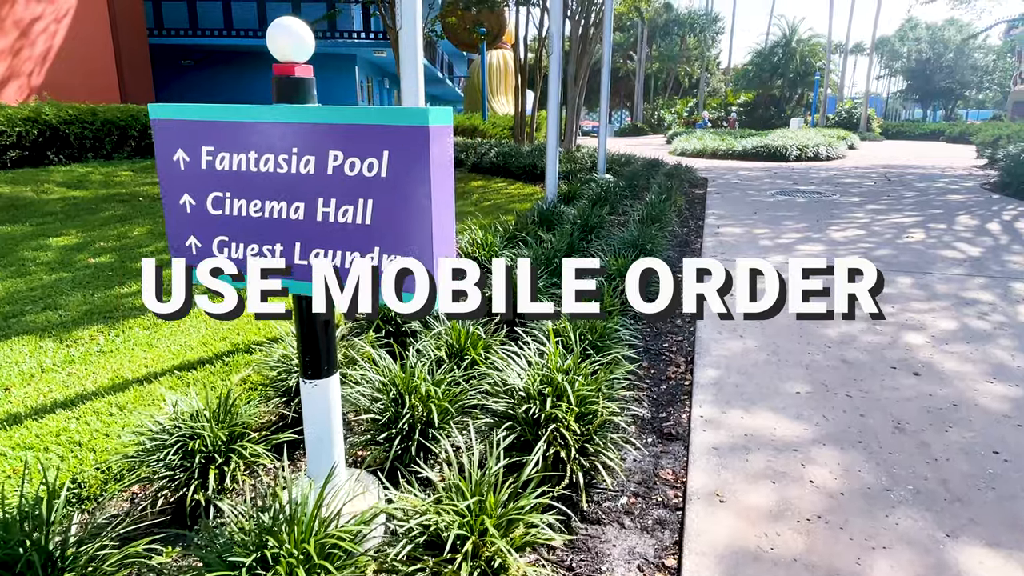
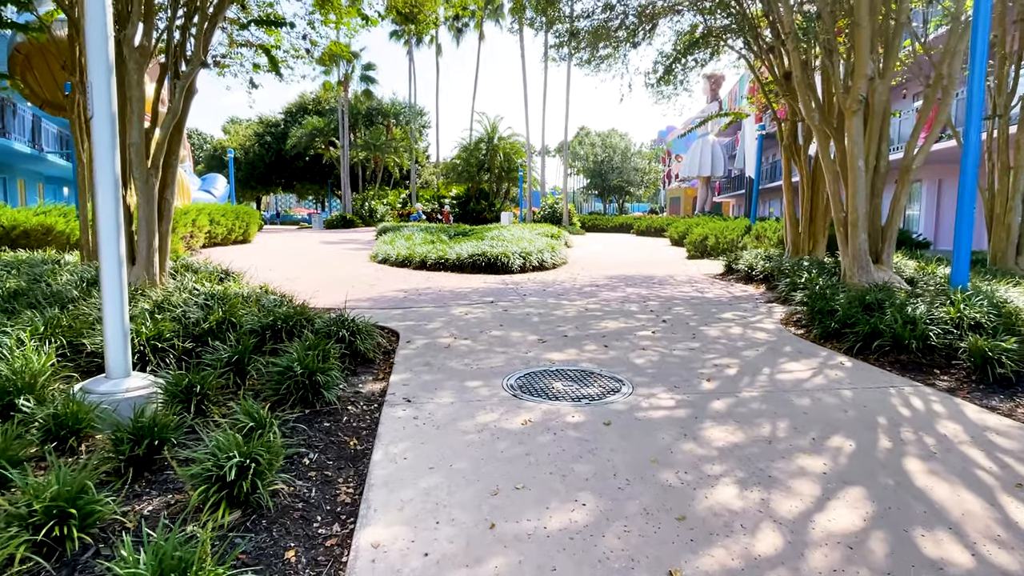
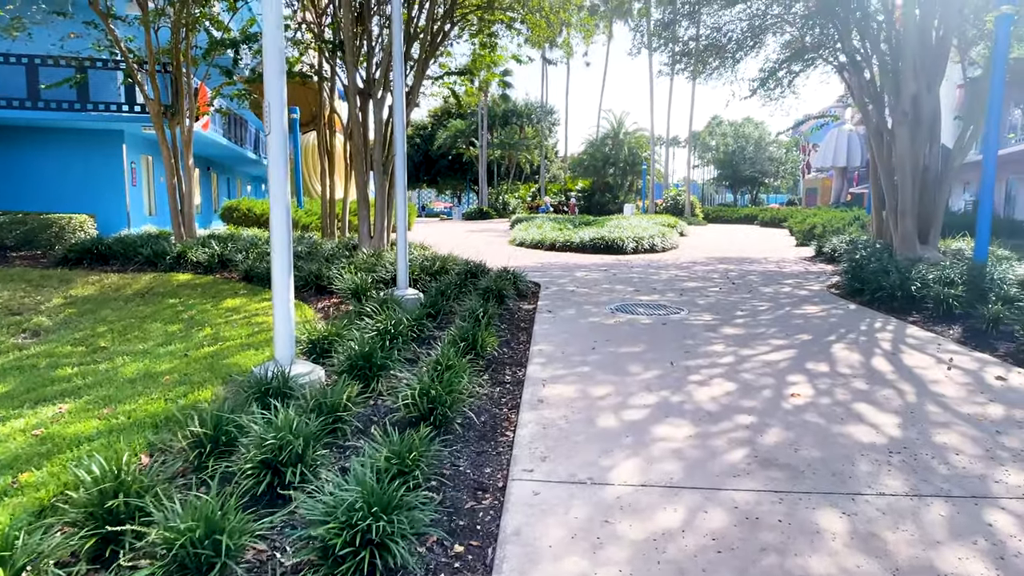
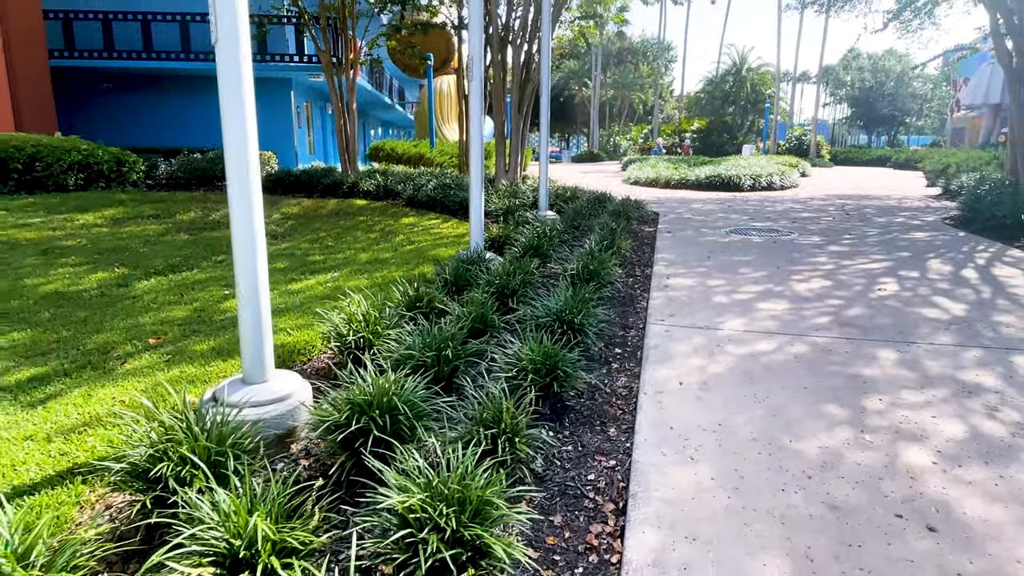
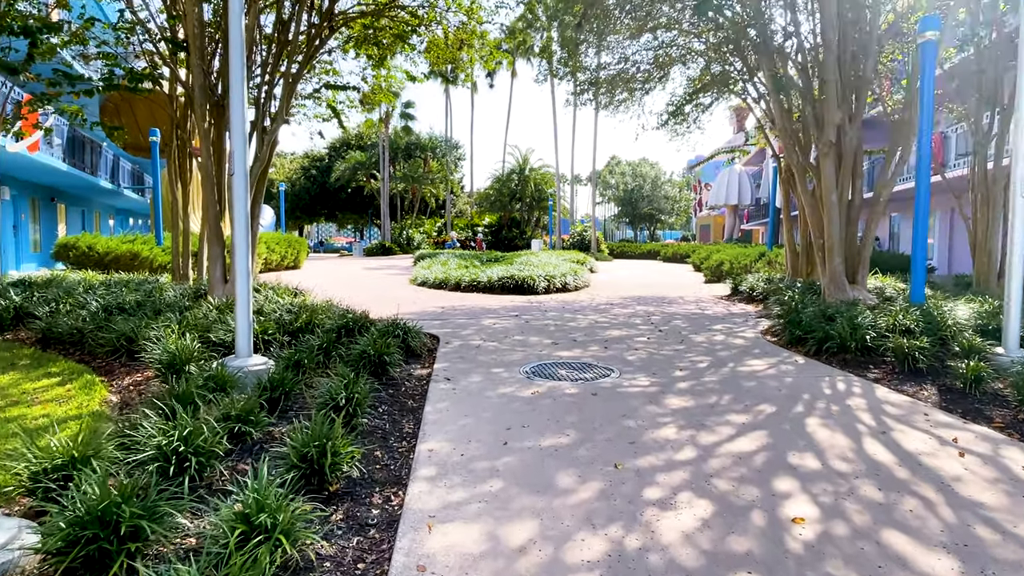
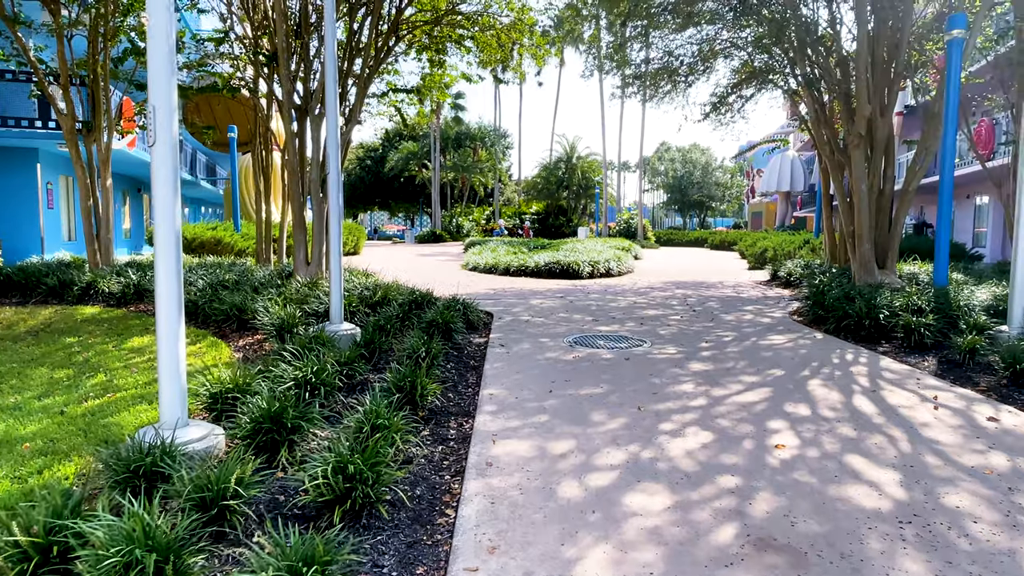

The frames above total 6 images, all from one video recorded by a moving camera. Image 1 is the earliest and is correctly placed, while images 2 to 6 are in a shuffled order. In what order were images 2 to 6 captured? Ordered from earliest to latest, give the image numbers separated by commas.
4, 3, 6, 5, 2
